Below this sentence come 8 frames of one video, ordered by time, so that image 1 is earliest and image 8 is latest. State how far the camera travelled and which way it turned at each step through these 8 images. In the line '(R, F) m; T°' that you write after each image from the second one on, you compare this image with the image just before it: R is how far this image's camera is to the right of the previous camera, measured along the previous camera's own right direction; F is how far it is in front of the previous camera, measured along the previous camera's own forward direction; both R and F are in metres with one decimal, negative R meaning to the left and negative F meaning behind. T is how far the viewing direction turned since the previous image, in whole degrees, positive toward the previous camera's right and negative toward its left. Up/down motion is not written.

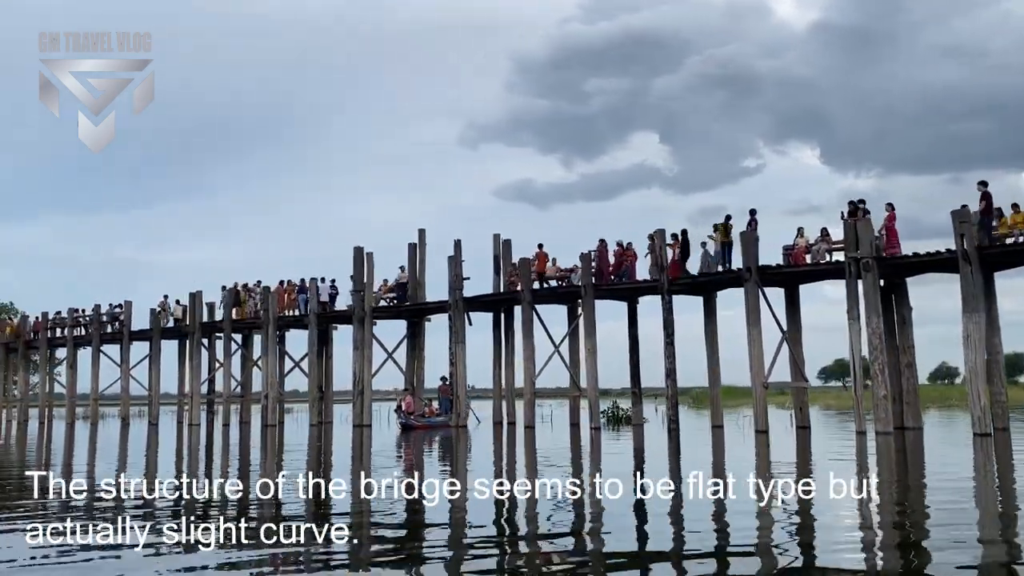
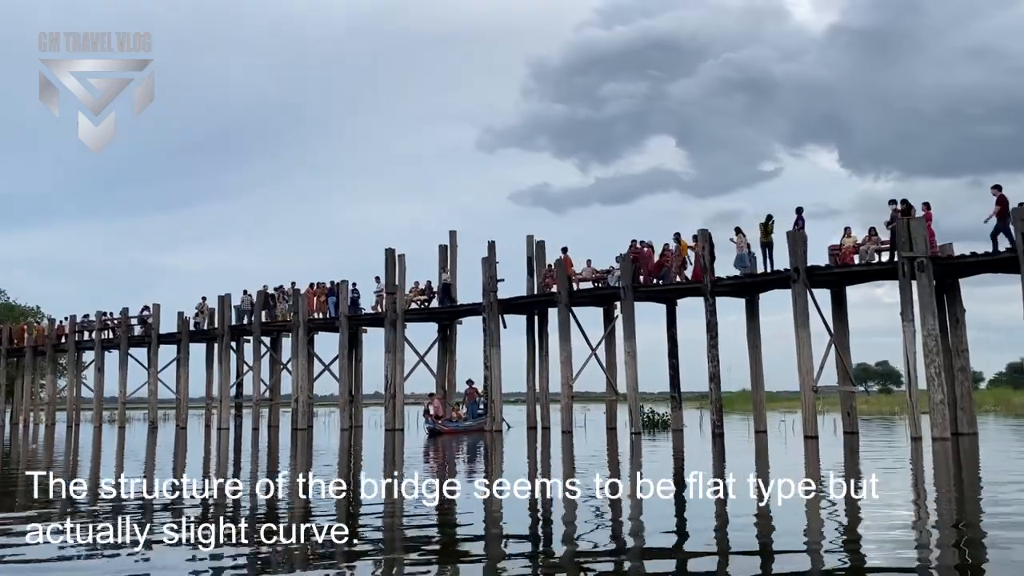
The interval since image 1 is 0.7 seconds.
(-0.3, +0.1) m; 0°
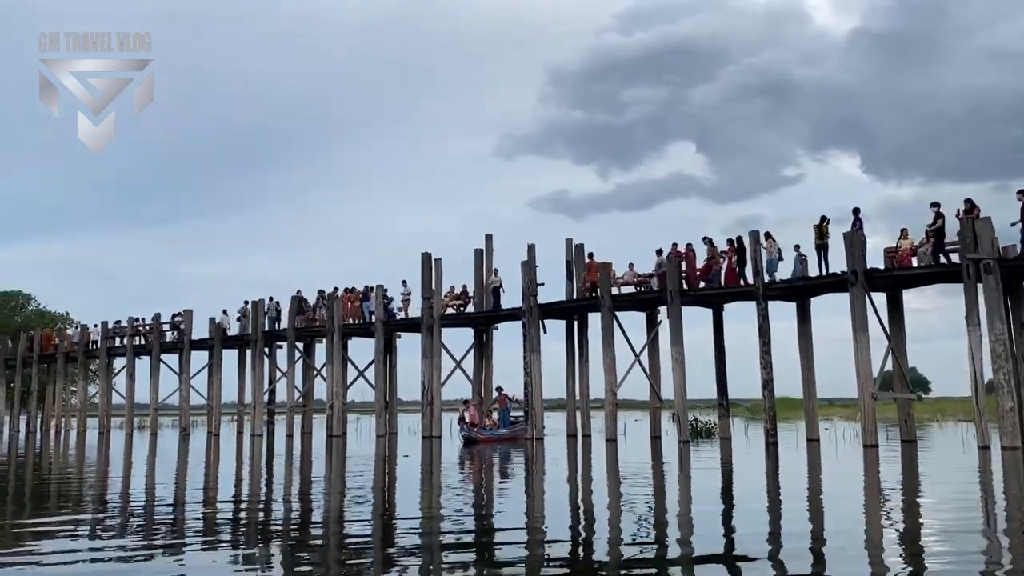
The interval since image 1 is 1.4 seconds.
(-0.4, +0.1) m; 0°
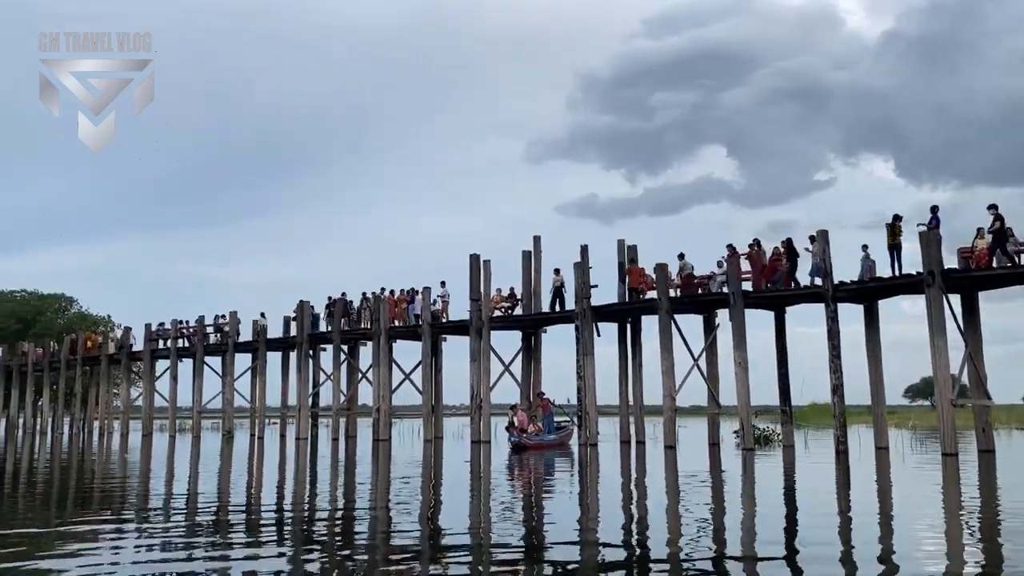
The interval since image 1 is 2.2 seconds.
(-0.5, +0.1) m; 0°
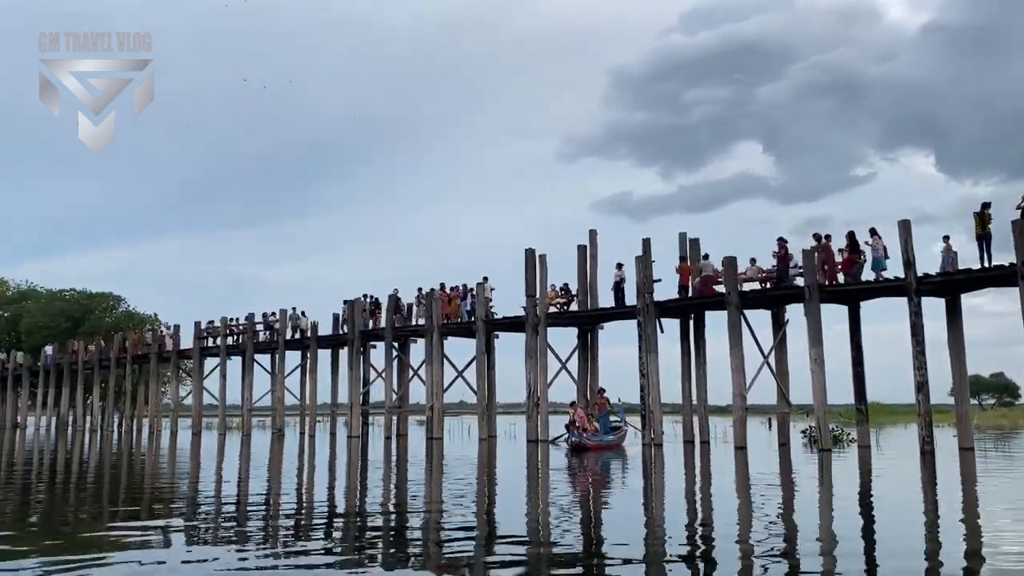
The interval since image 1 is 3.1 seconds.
(-0.5, +0.2) m; 0°
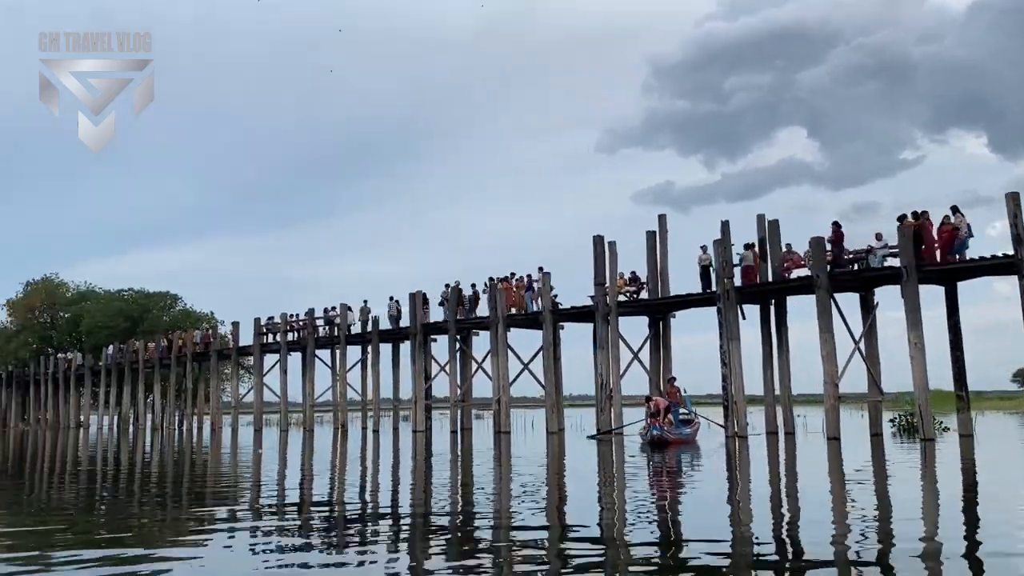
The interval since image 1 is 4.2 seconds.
(-0.6, +0.3) m; 0°
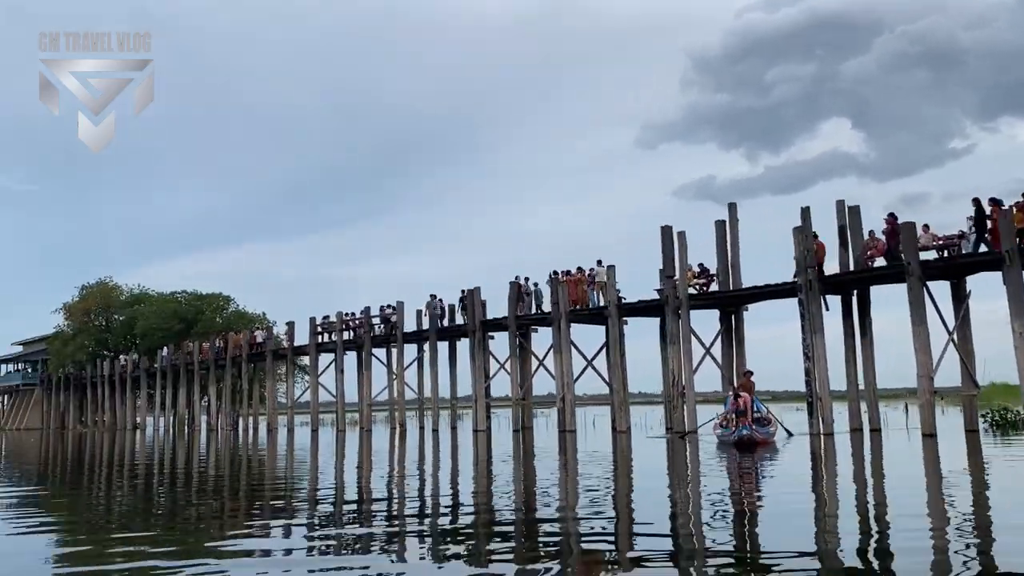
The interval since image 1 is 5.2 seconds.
(-0.6, +0.3) m; 0°
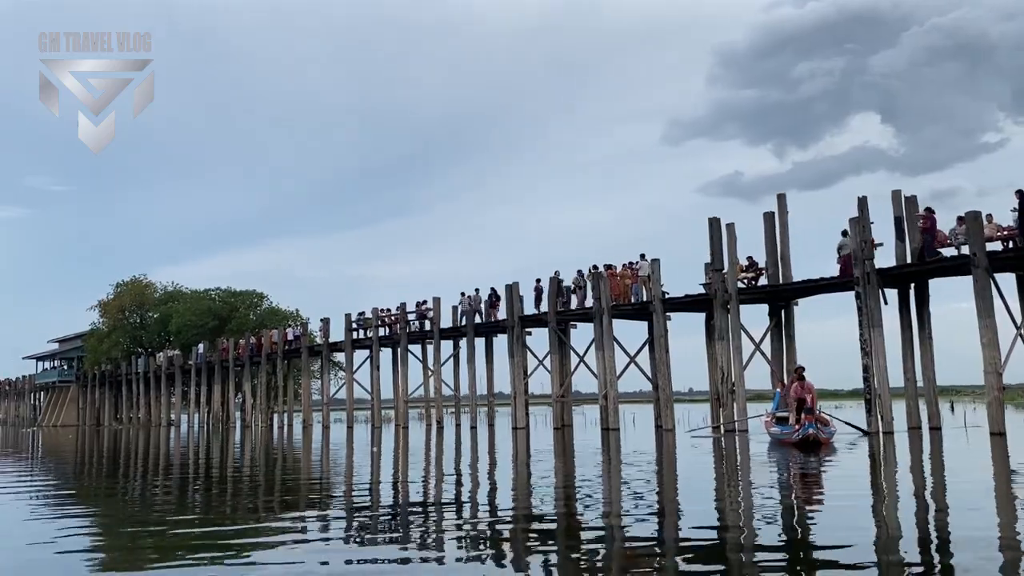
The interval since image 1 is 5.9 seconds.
(-0.4, +0.2) m; 0°
